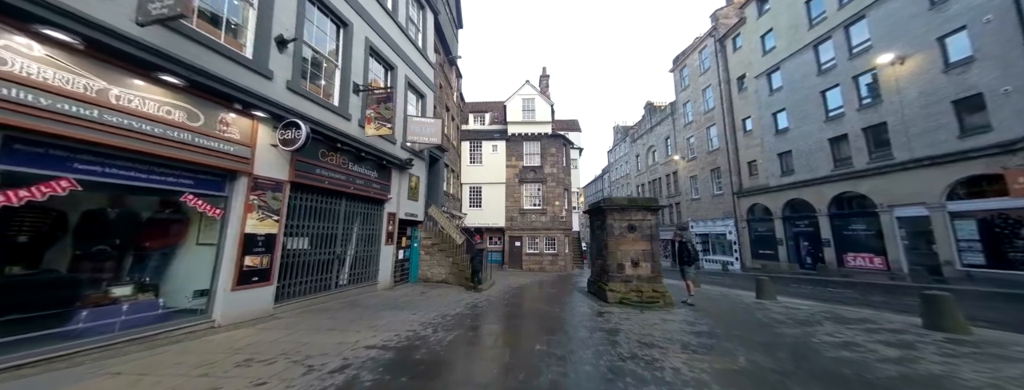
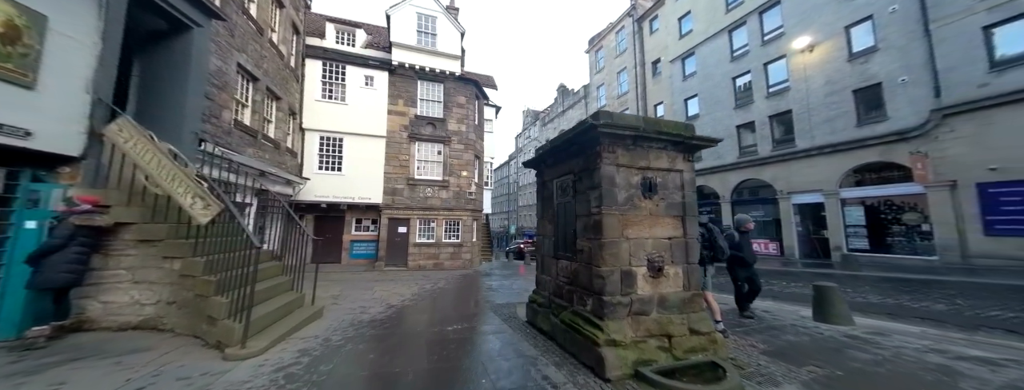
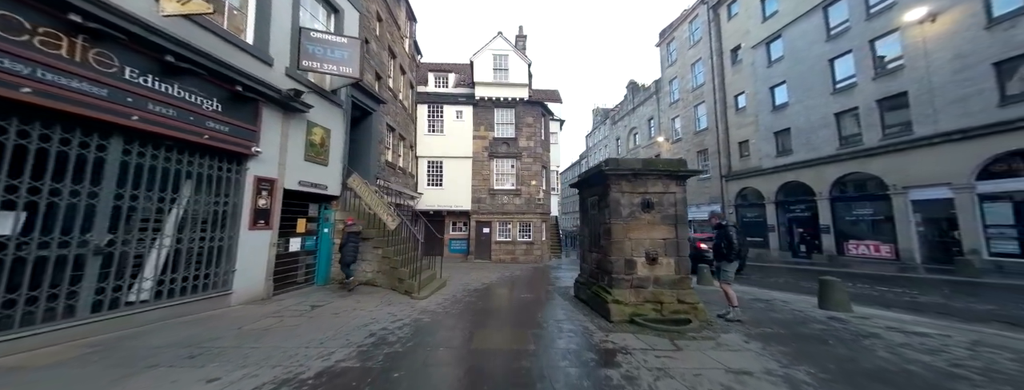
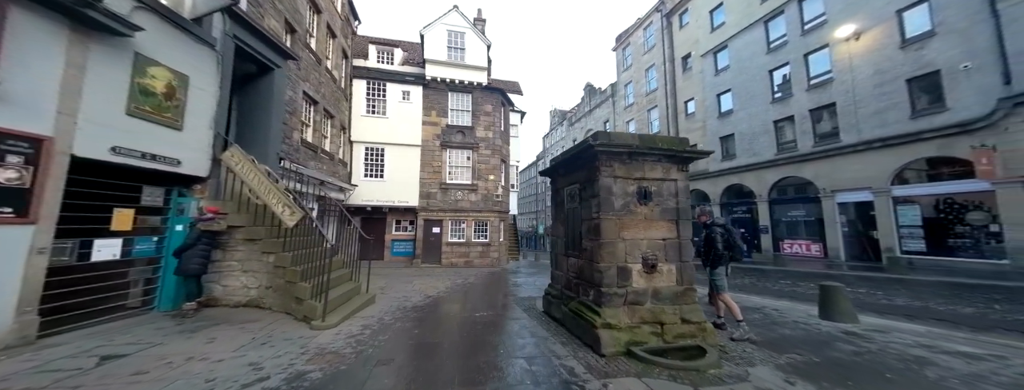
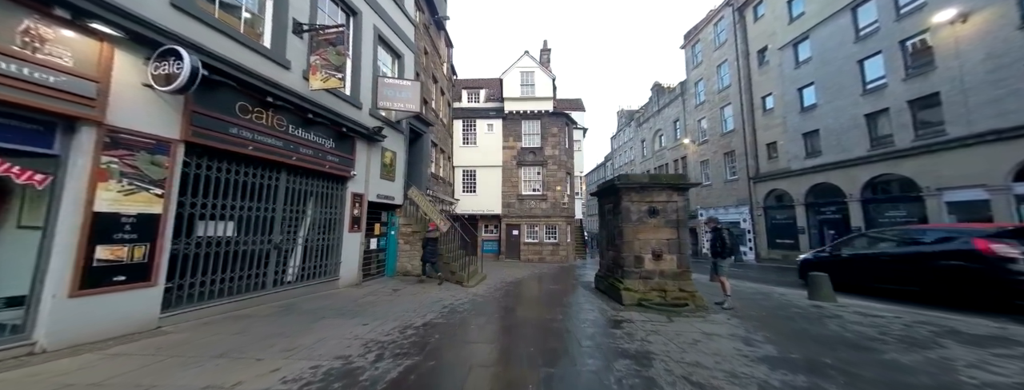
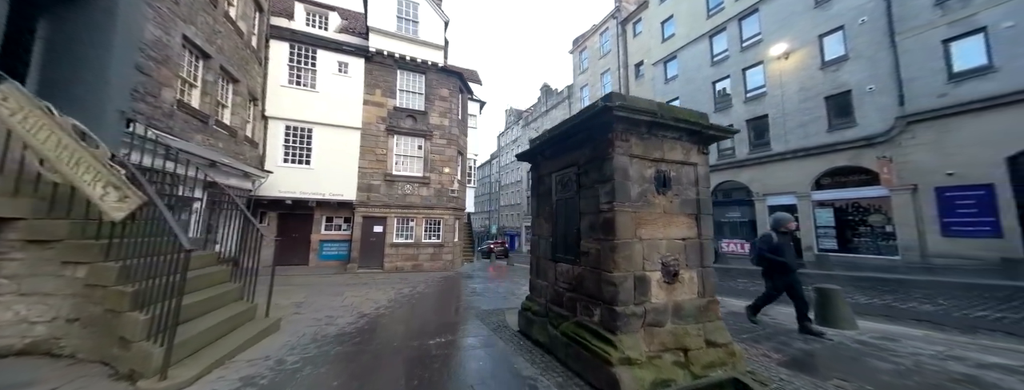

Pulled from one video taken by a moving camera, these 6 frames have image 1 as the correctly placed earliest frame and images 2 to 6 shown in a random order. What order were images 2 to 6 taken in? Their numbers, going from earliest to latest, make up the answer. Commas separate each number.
5, 3, 4, 2, 6
